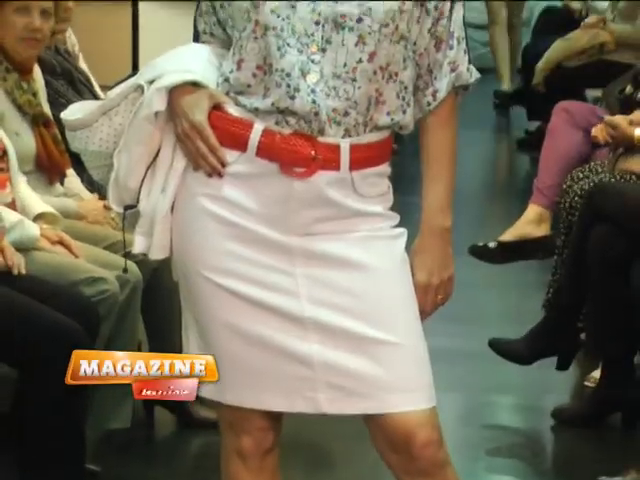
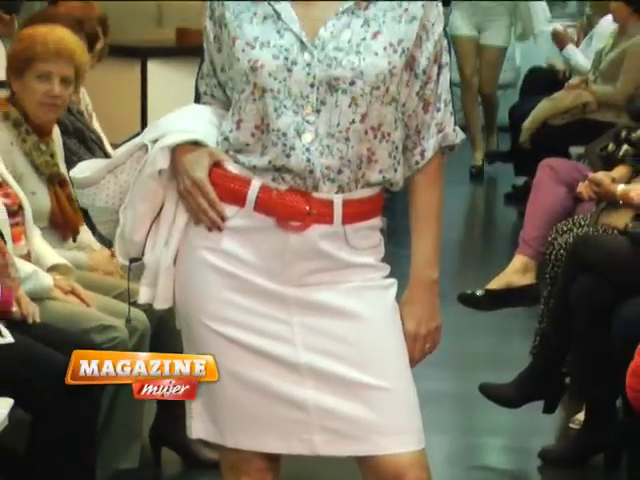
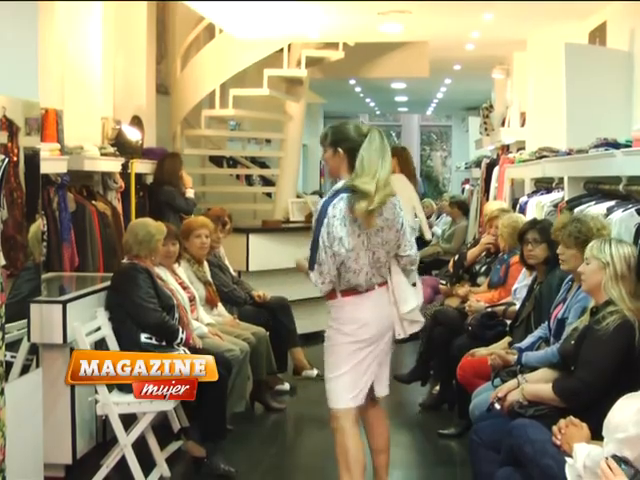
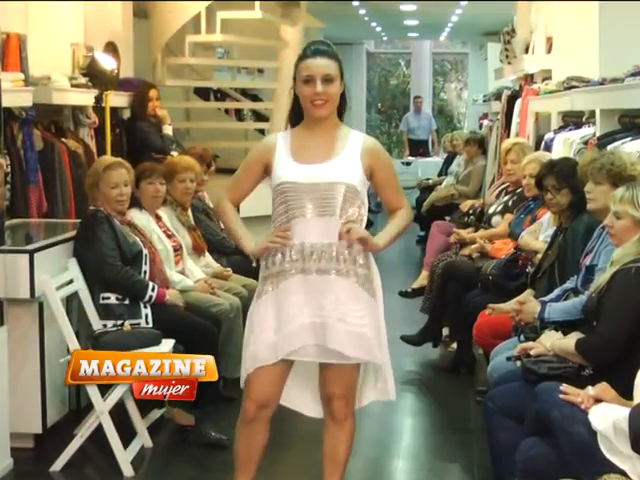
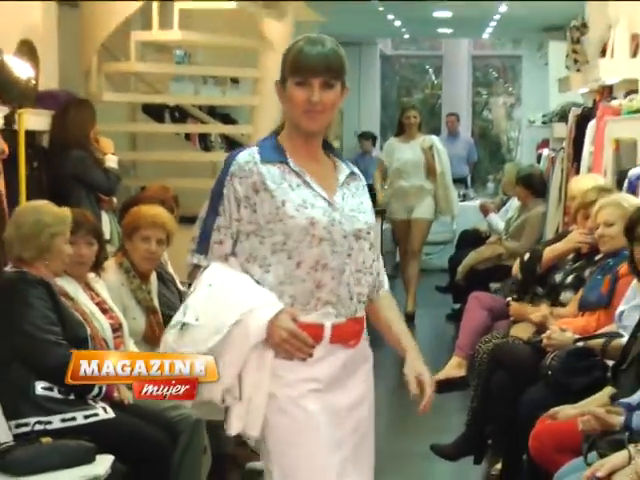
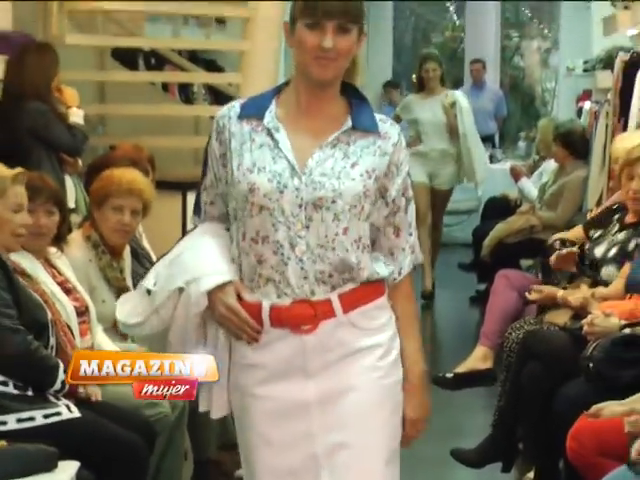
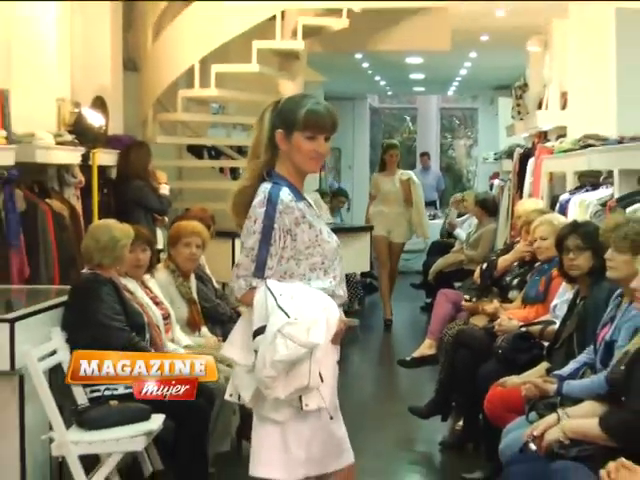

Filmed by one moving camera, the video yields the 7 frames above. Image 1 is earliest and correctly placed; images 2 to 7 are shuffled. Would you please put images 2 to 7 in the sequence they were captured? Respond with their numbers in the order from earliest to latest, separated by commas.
2, 6, 5, 7, 3, 4
